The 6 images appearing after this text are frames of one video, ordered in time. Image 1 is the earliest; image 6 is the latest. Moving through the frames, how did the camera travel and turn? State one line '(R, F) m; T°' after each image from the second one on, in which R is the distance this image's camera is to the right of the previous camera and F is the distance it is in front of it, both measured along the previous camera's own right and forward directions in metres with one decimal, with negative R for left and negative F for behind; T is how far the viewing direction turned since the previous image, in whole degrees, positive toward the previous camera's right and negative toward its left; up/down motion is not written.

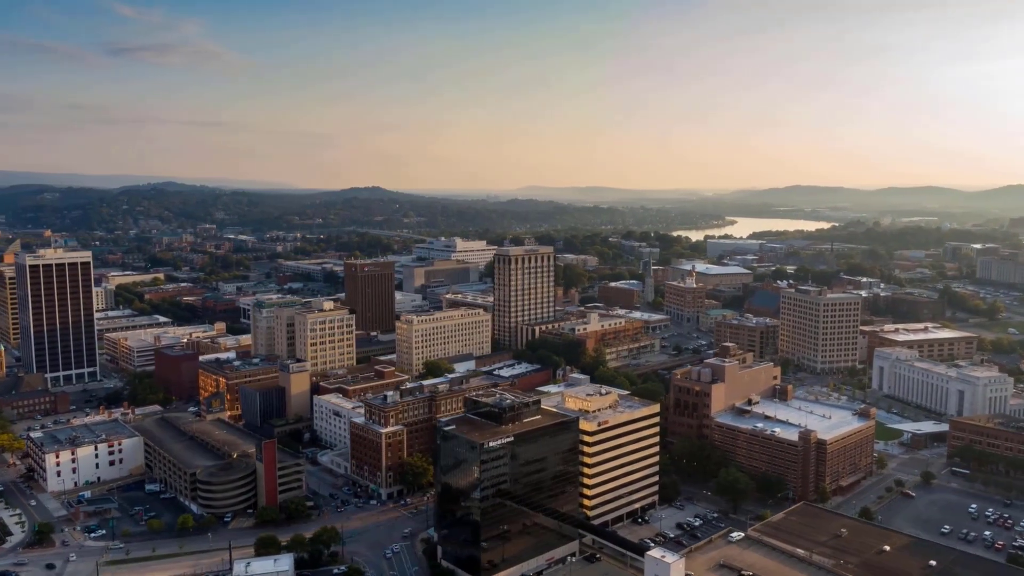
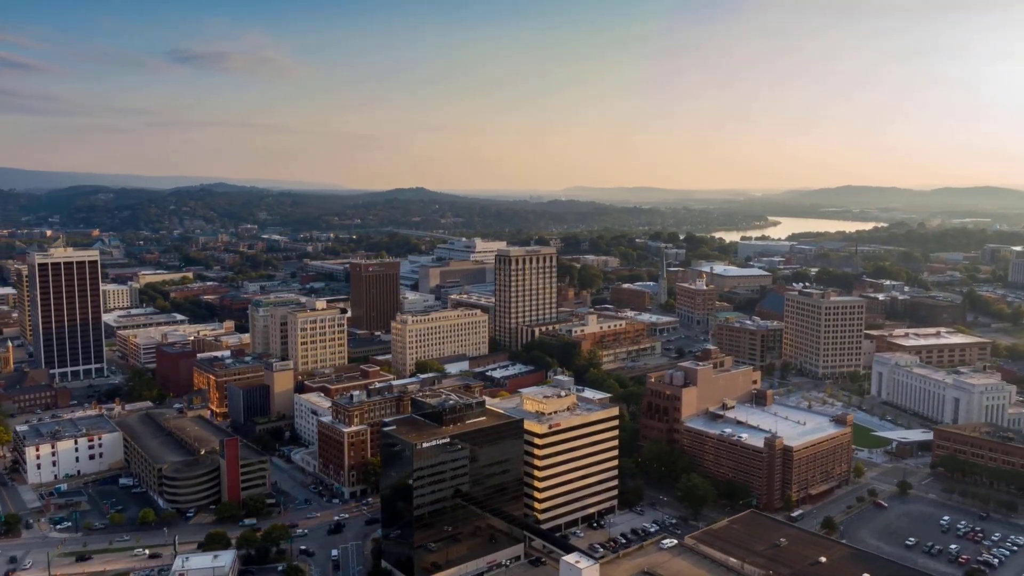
(+4.7, +0.3) m; -3°
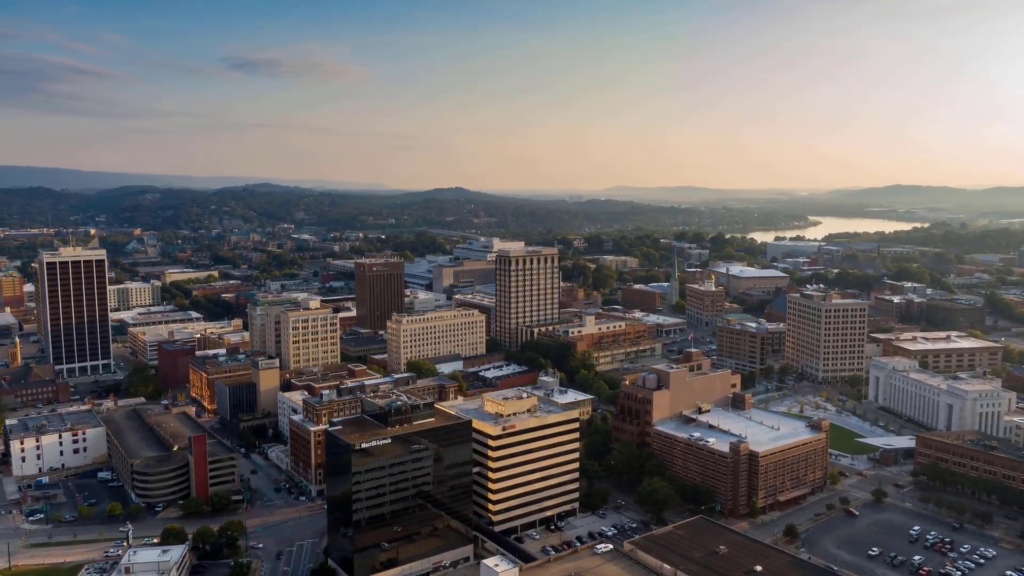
(+4.2, +0.2) m; -3°
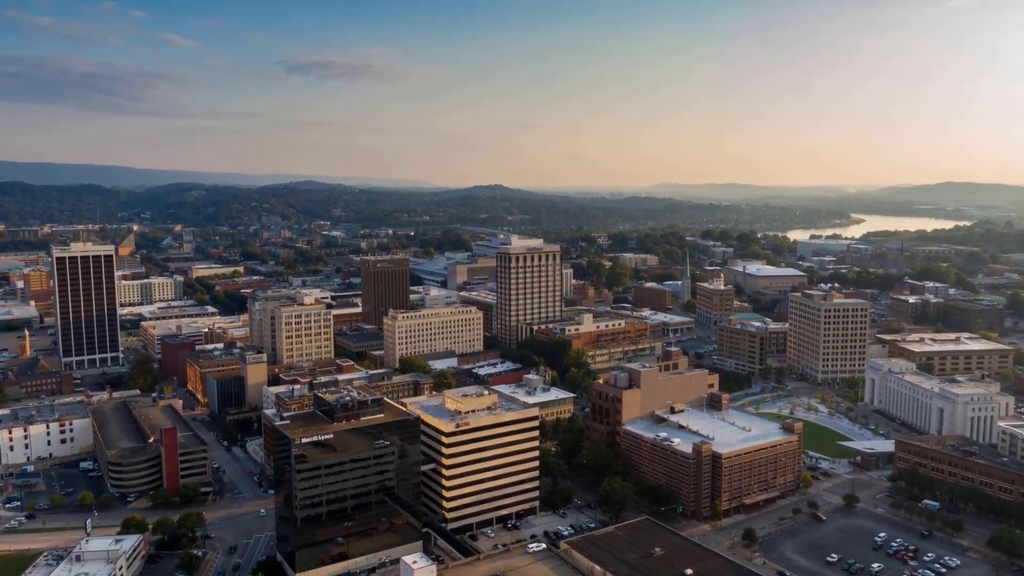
(+4.3, +0.3) m; -3°
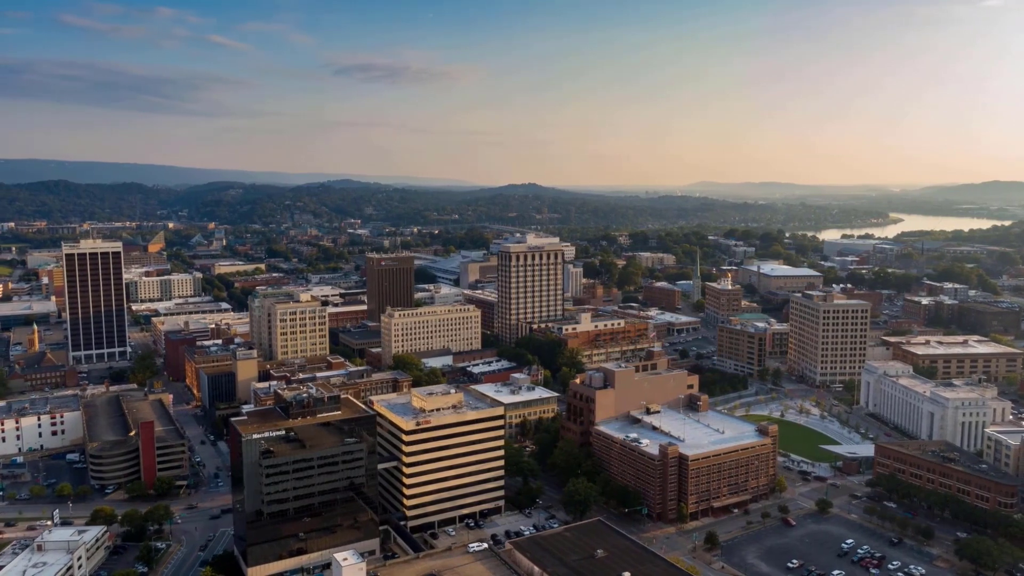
(+3.7, +0.2) m; -3°
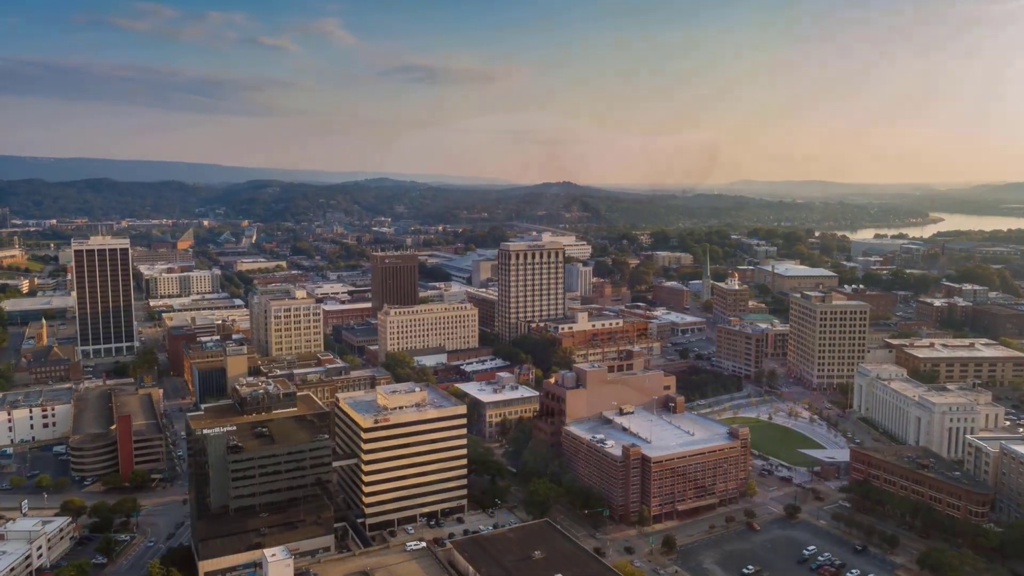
(+3.8, +0.2) m; -3°
